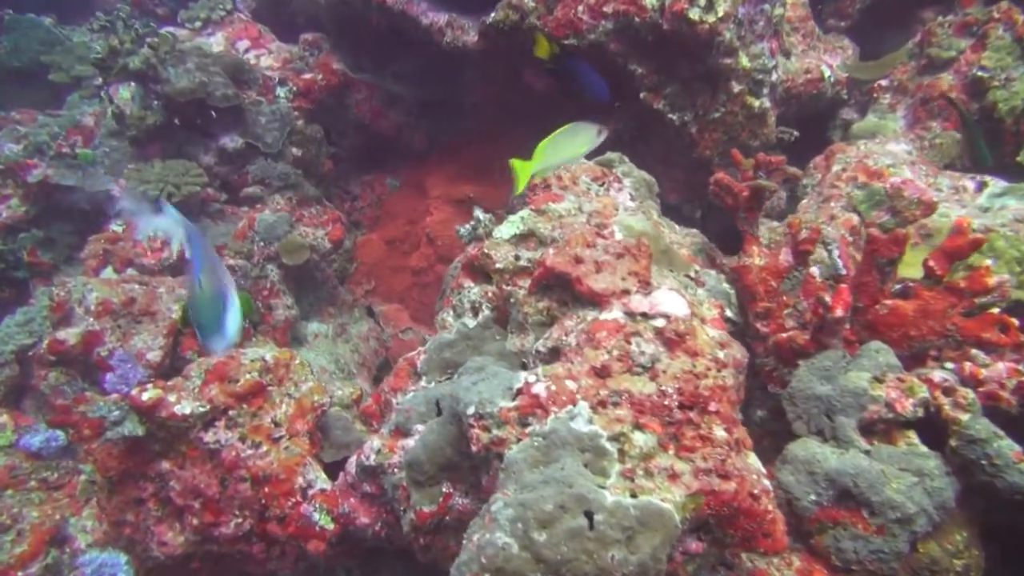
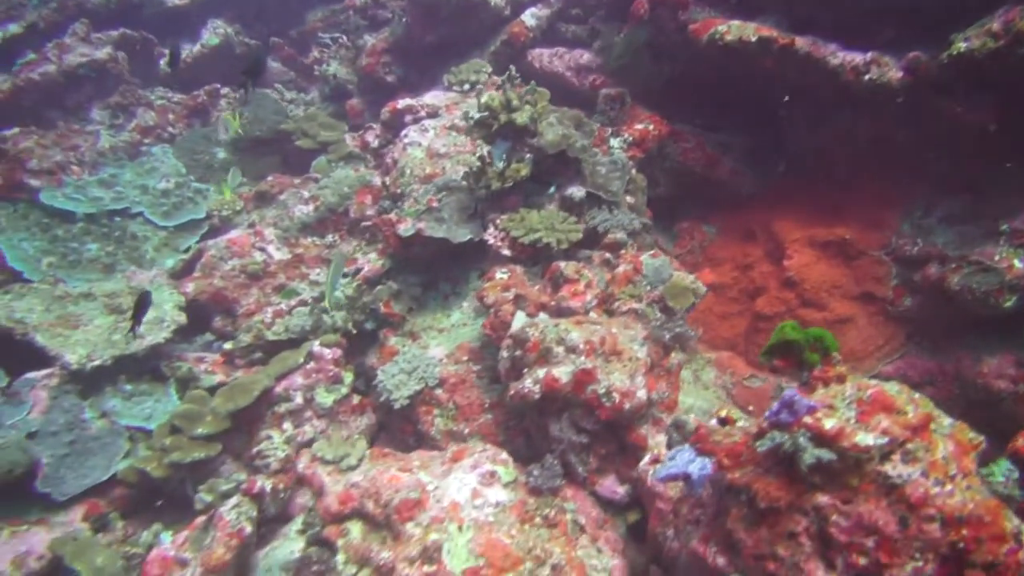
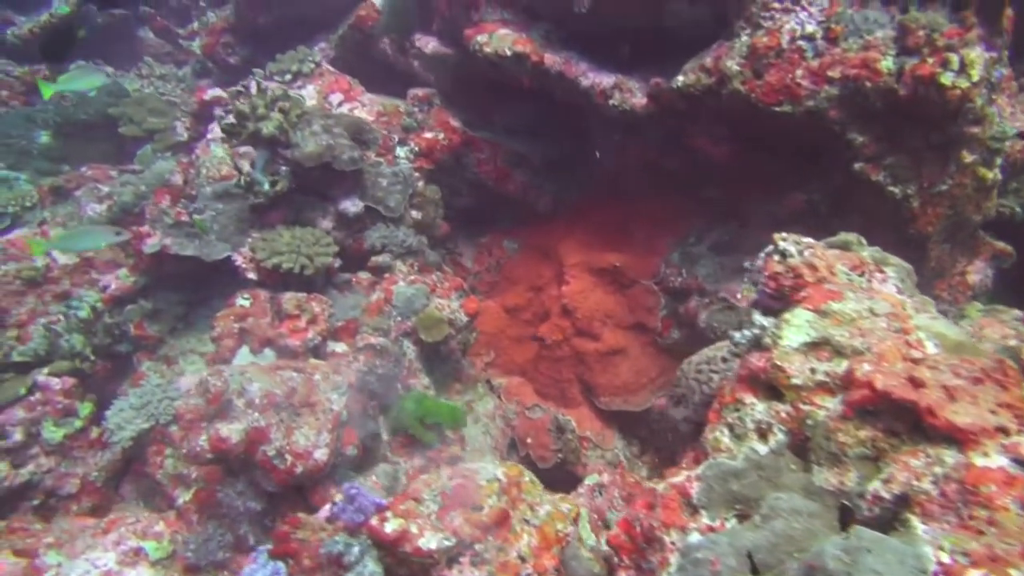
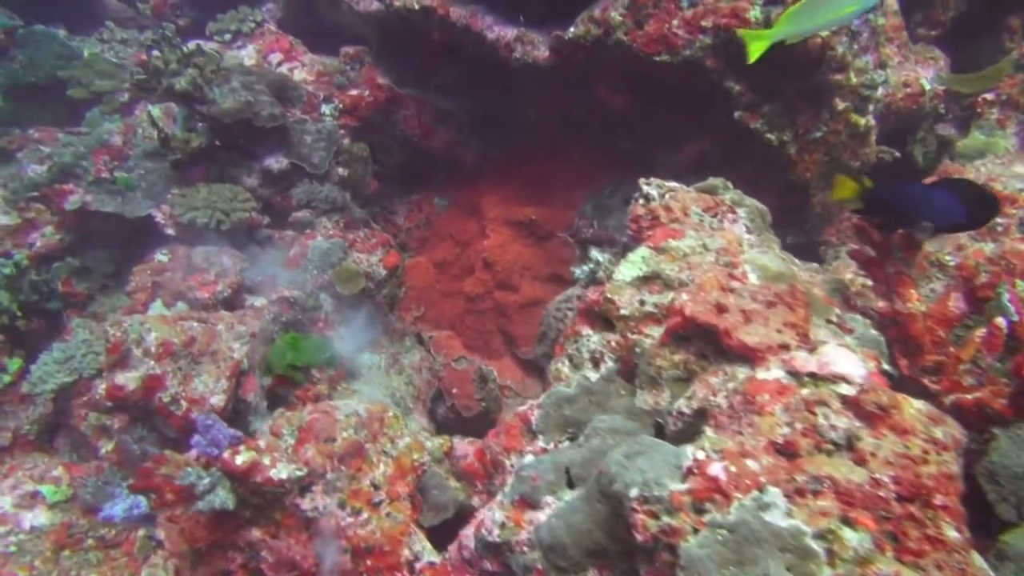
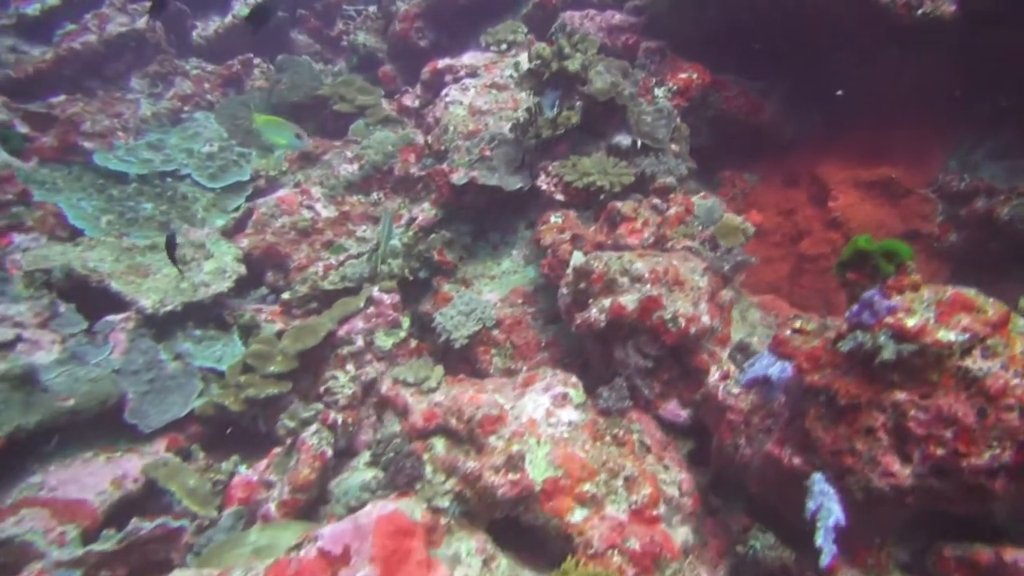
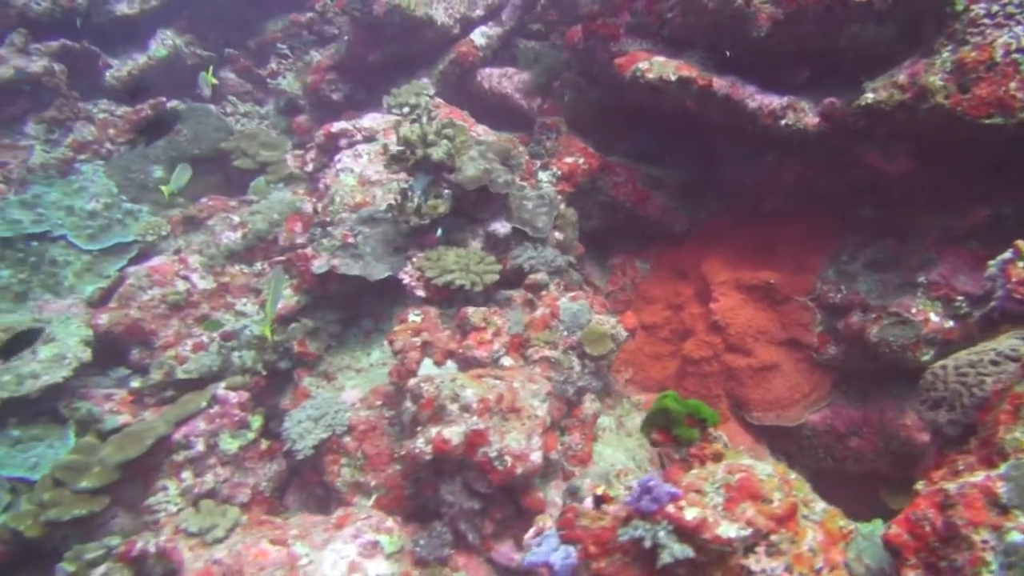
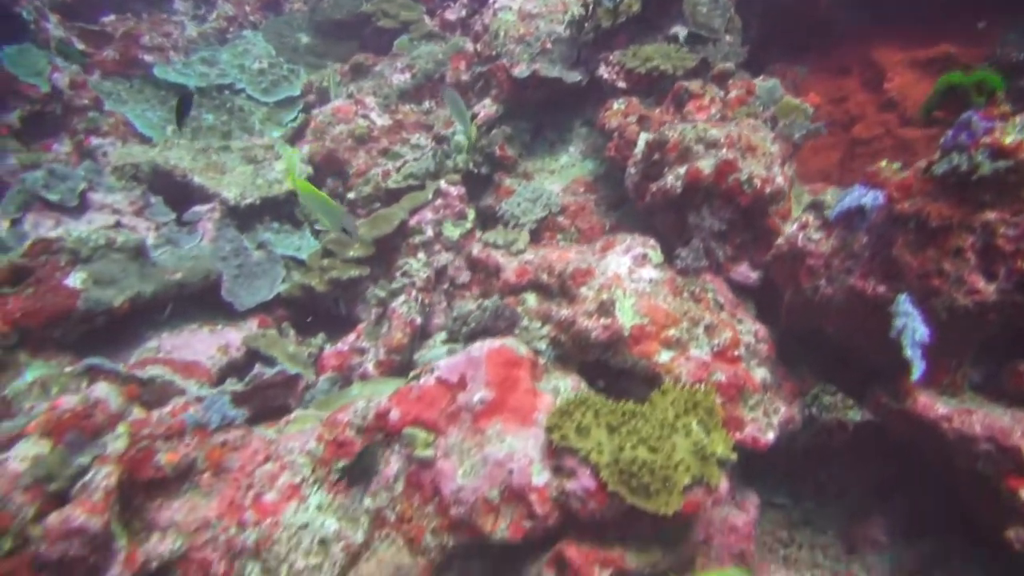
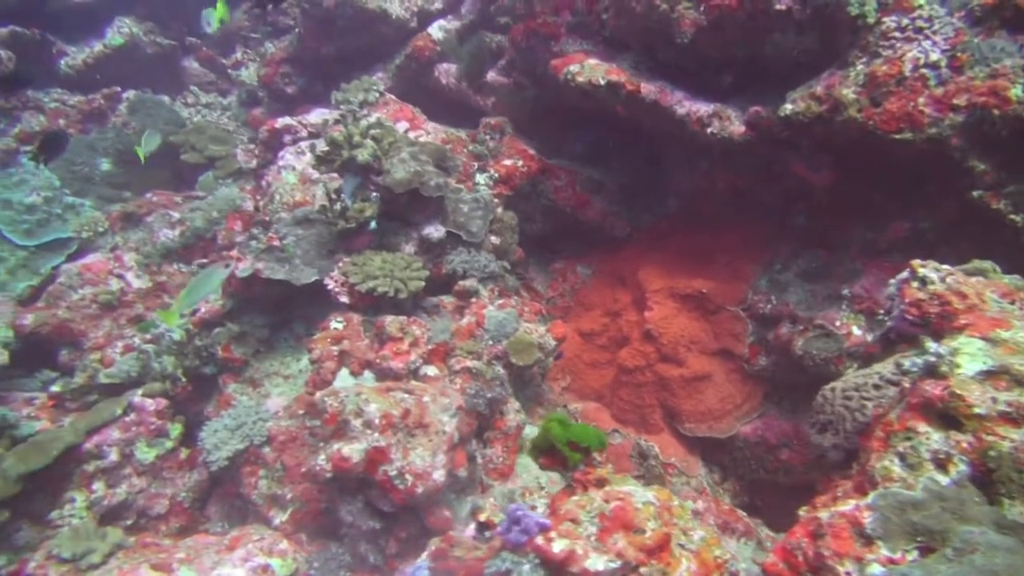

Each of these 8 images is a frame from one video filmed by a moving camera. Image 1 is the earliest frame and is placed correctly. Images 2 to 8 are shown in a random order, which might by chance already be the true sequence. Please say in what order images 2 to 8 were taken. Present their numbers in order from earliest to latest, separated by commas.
4, 3, 8, 6, 2, 5, 7
